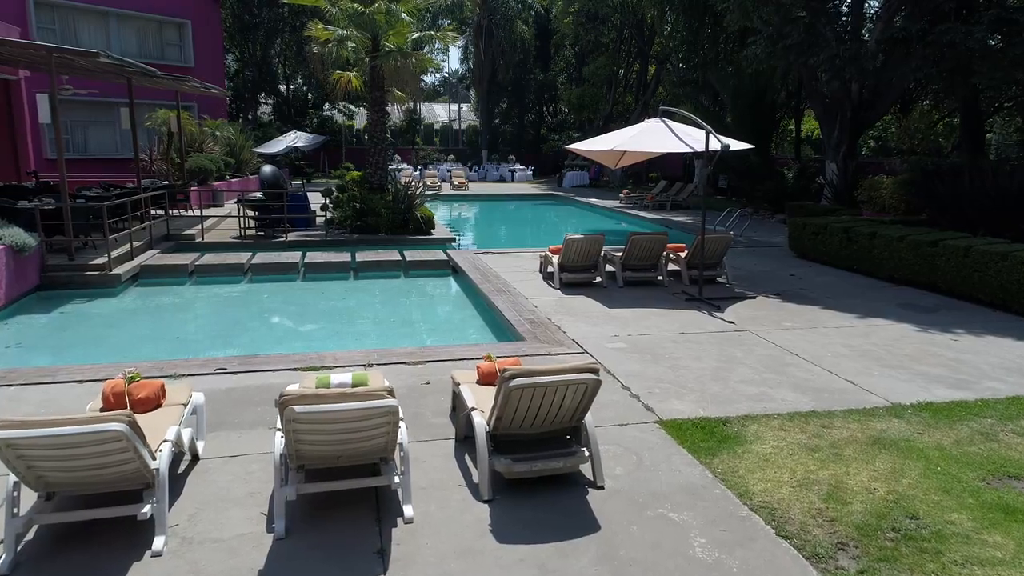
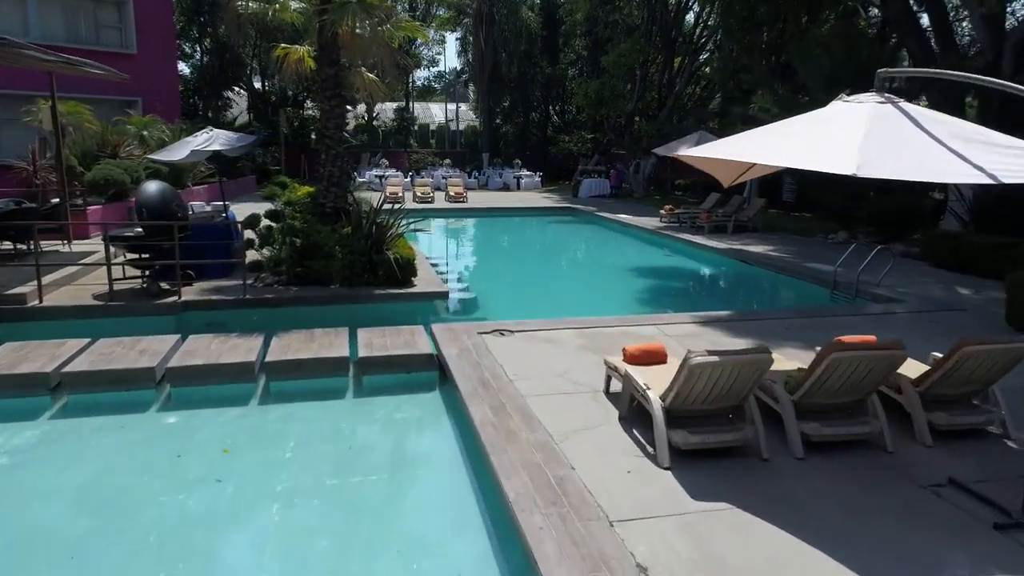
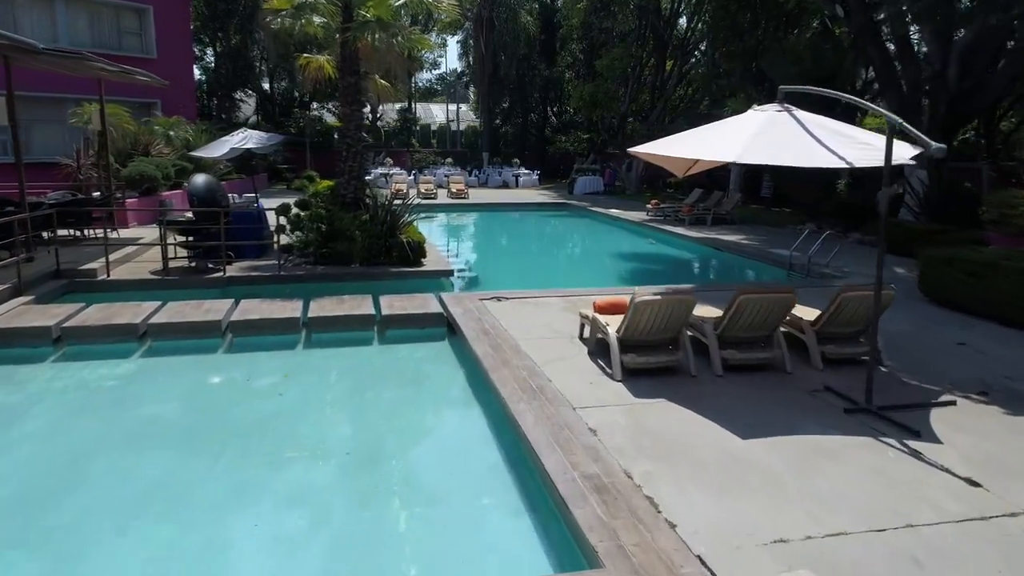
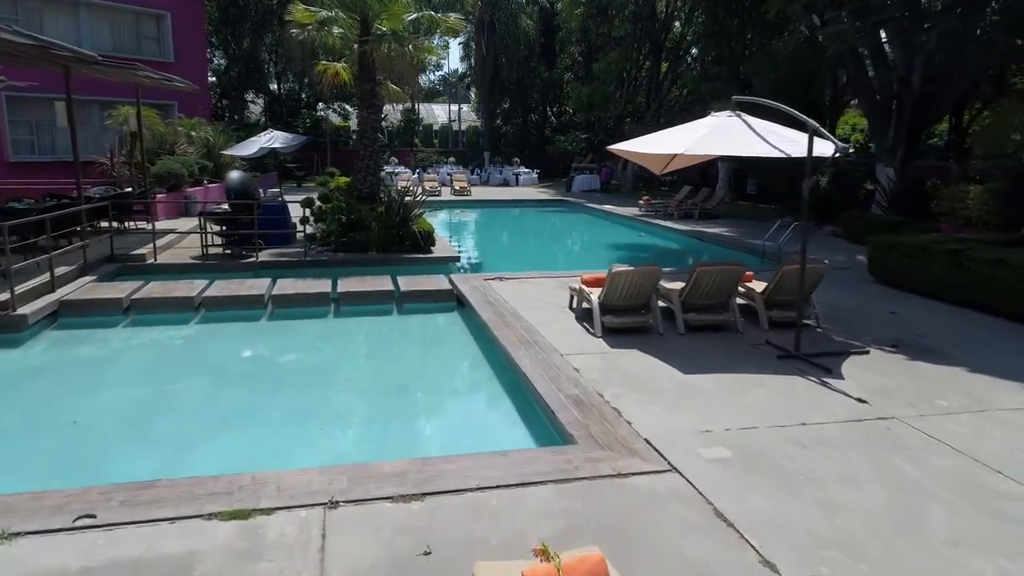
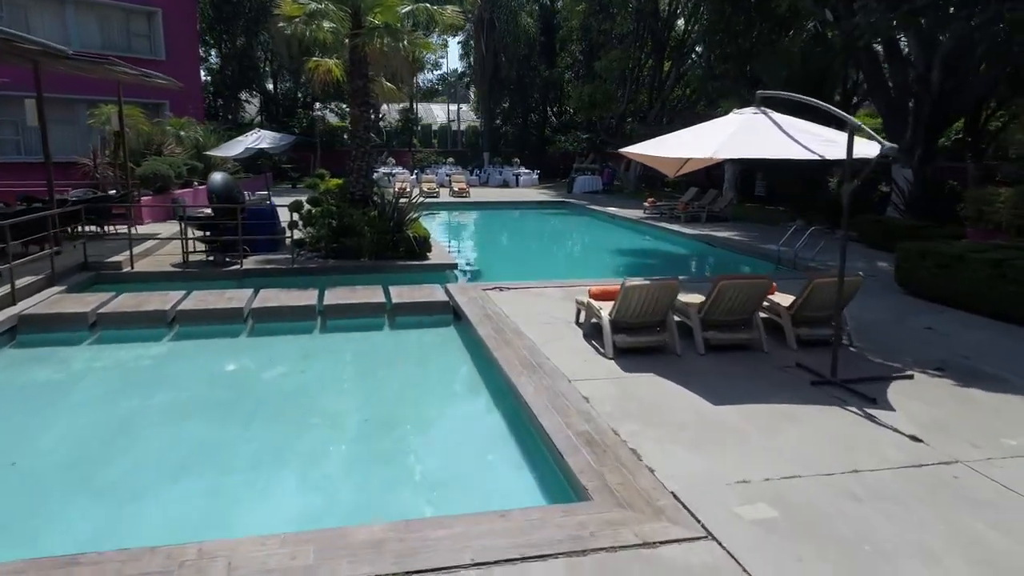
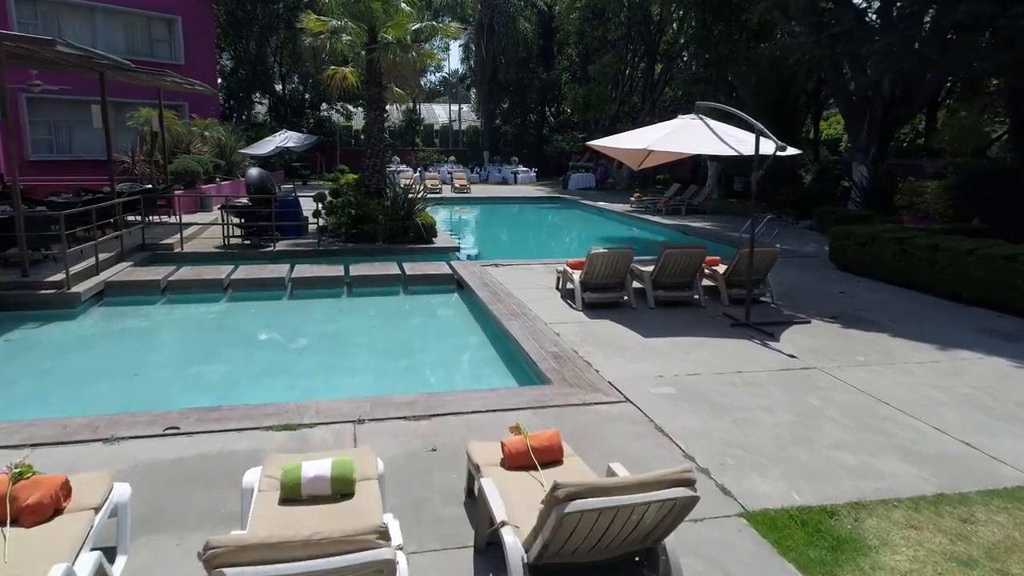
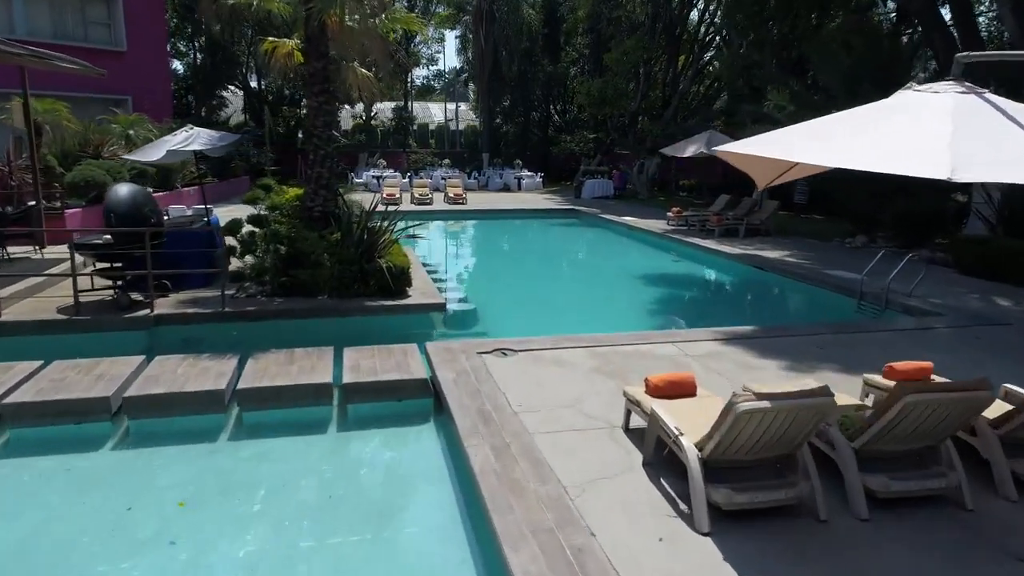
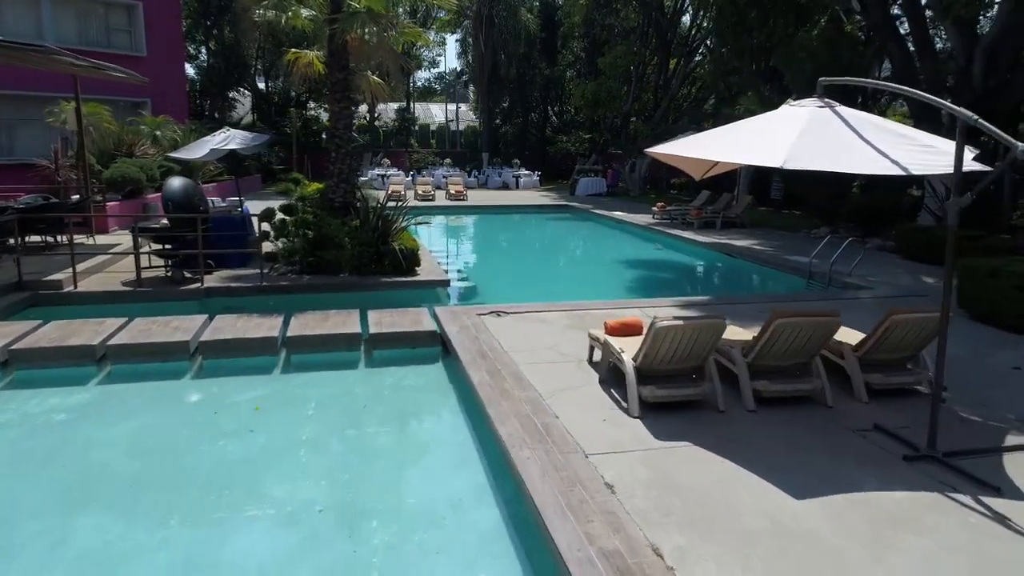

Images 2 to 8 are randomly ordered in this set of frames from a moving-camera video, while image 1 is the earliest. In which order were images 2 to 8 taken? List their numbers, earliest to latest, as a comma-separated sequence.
6, 4, 5, 3, 8, 2, 7
